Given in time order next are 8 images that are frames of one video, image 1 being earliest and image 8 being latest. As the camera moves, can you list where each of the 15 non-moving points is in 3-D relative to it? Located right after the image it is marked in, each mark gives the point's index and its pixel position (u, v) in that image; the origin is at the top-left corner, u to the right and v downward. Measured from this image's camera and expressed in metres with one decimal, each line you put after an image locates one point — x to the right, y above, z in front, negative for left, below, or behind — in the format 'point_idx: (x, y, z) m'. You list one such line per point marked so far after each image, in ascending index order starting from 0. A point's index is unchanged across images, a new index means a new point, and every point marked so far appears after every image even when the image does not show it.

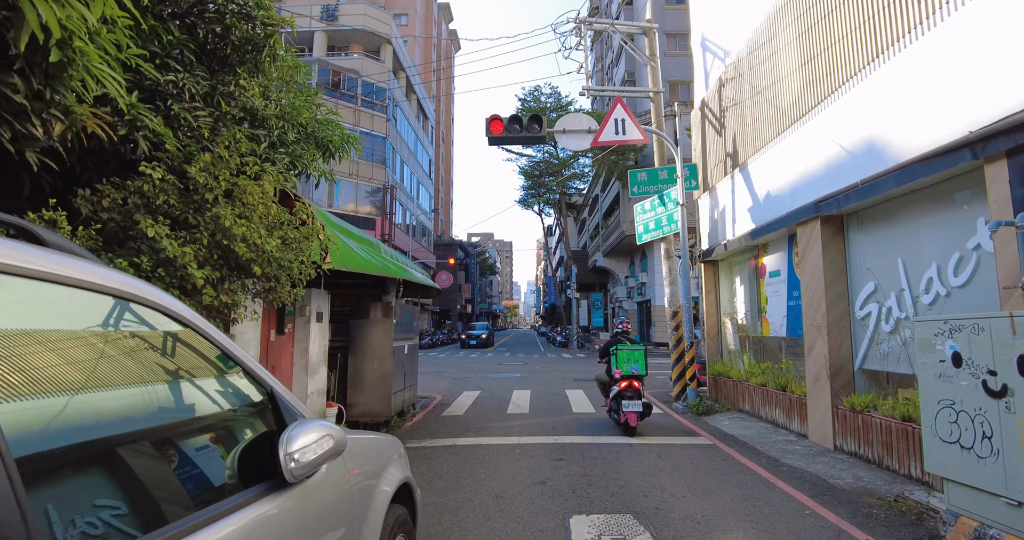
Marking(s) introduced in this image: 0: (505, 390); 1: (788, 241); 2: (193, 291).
0: (-0.2, -3.0, +13.6) m
1: (+4.4, +0.5, +8.6) m
2: (-2.2, -0.1, +3.7) m
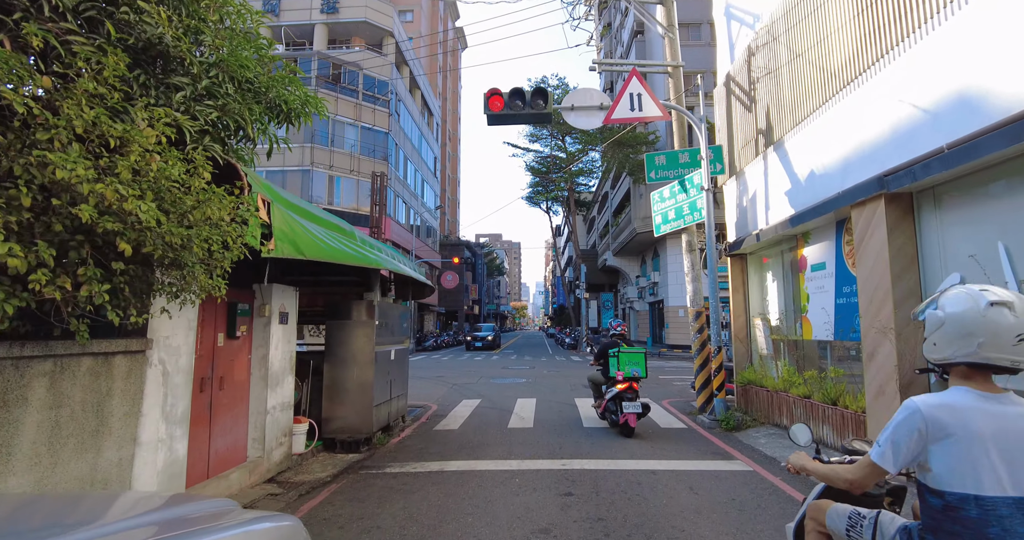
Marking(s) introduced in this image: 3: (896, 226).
0: (-0.1, -3.0, +12.4) m
1: (+4.4, +0.6, +7.3) m
2: (-2.3, 0.0, +2.5) m
3: (+4.1, +0.5, +5.8) m
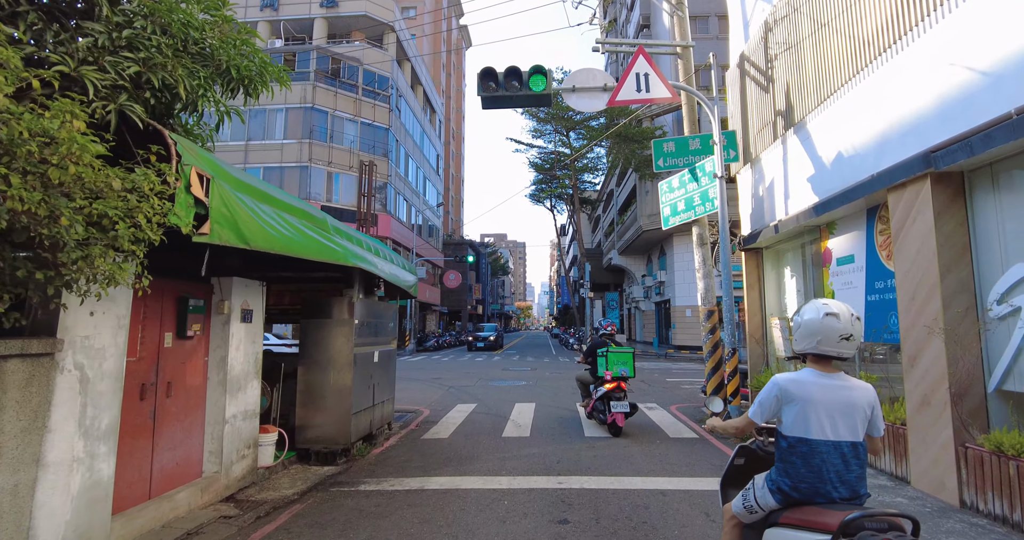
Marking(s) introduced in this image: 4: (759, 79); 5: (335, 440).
0: (-0.1, -2.9, +11.6) m
1: (+4.3, +0.7, +6.5) m
2: (-2.4, +0.1, +1.8) m
3: (+4.0, +0.6, +5.0) m
4: (+4.1, +3.2, +9.1) m
5: (-2.4, -2.2, +7.1) m
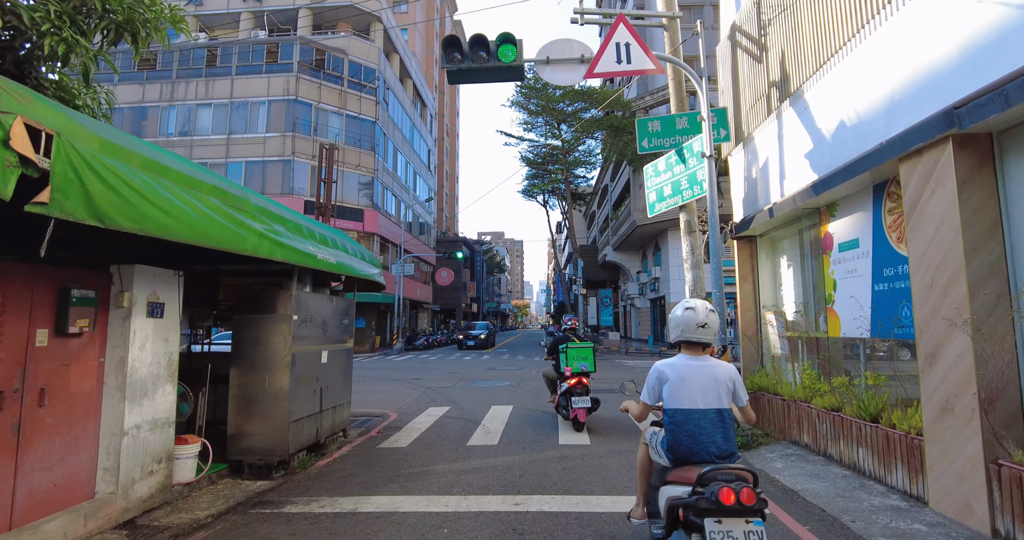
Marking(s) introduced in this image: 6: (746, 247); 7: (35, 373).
0: (-0.6, -2.7, +10.8) m
1: (+3.8, +0.8, +5.7) m
2: (-2.9, +0.2, +1.0) m
3: (+3.5, +0.7, +4.2) m
4: (+3.7, +3.4, +8.3) m
5: (-2.8, -2.1, +6.3) m
6: (+3.8, +0.4, +8.9) m
7: (-3.7, -0.8, +4.2) m
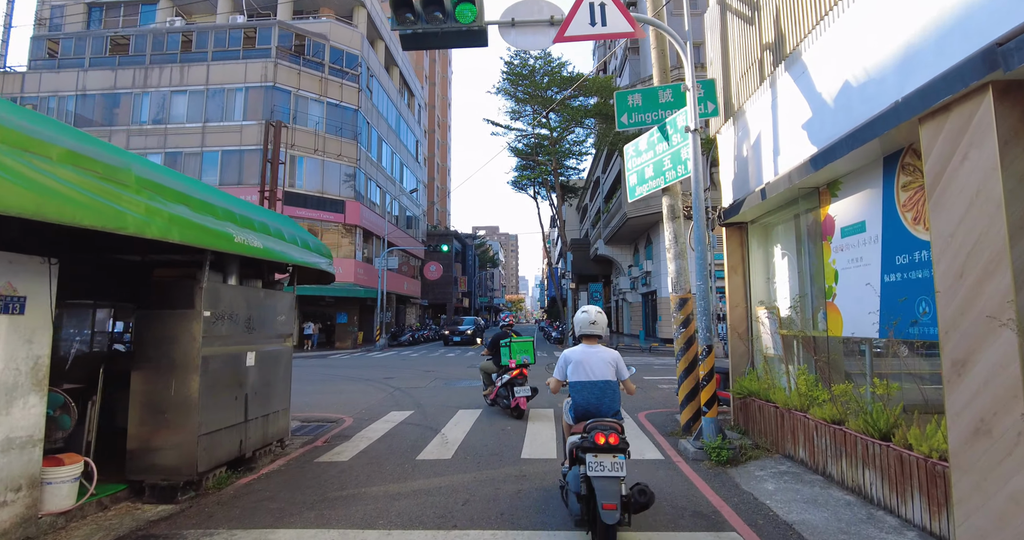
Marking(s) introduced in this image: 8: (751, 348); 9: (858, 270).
0: (-1.2, -2.6, +9.9) m
1: (+3.3, +0.9, +4.8) m
2: (-3.4, +0.2, 0.0) m
3: (+3.0, +0.8, +3.2) m
4: (+3.1, +3.5, +7.3) m
5: (-3.3, -2.0, +5.4) m
6: (+3.3, +0.5, +8.0) m
7: (-4.2, -0.7, +3.2) m
8: (+3.4, -1.1, +7.6) m
9: (+3.4, 0.0, +5.2) m
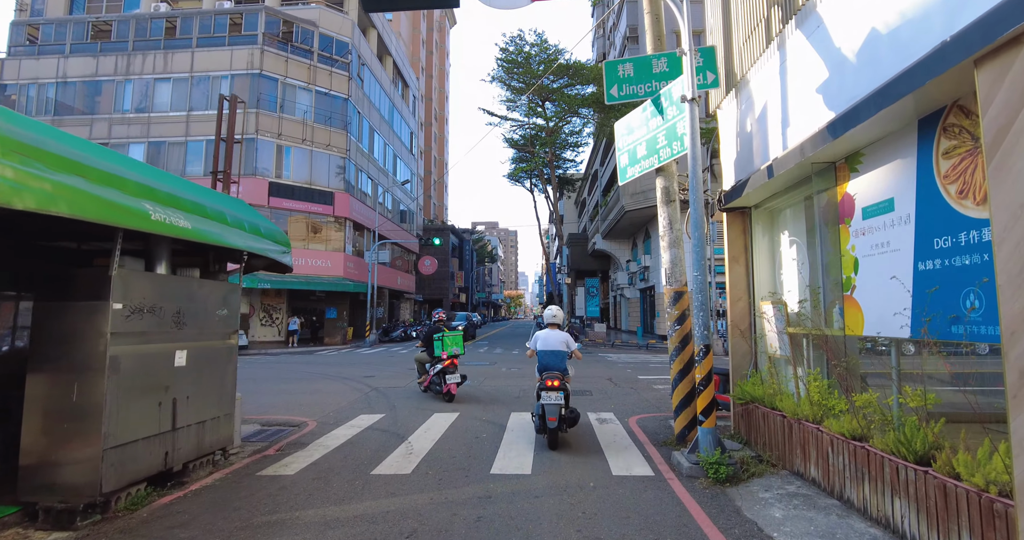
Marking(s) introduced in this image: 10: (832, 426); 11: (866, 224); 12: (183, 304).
0: (-1.5, -2.4, +9.1) m
1: (+3.0, +1.0, +4.0) m
2: (-3.7, +0.3, -0.8) m
3: (+2.7, +0.9, +2.4) m
4: (+2.8, +3.6, +6.5) m
5: (-3.7, -1.9, +4.6) m
6: (+3.0, +0.6, +7.1) m
7: (-4.5, -0.6, +2.4) m
8: (+3.1, -1.0, +6.8) m
9: (+3.0, +0.1, +4.4) m
10: (+2.7, -1.3, +4.5) m
11: (+3.1, +0.4, +4.6) m
12: (-3.4, -0.4, +5.6) m
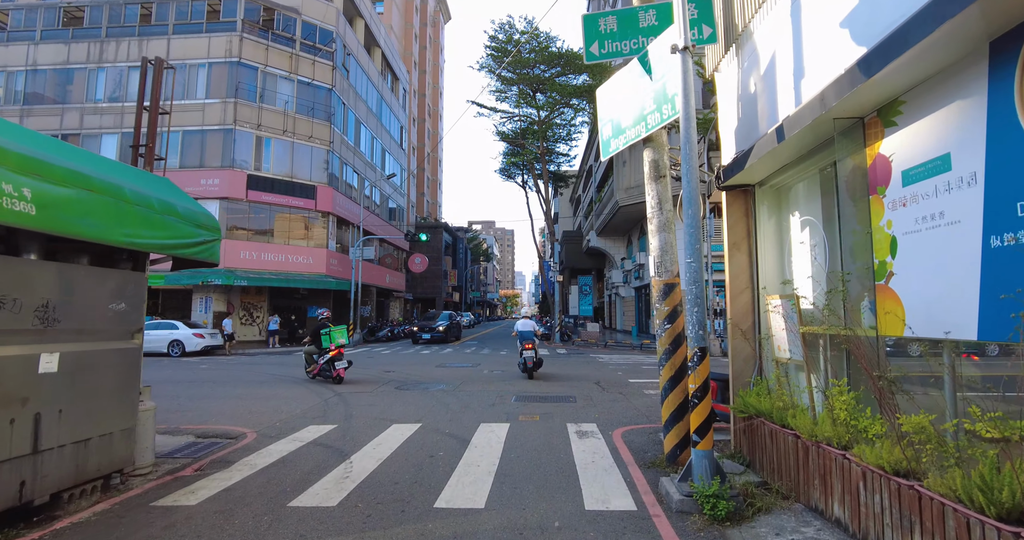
0: (-1.9, -2.3, +8.0) m
1: (+2.6, +1.2, +2.9) m
2: (-4.1, +0.5, -1.9) m
3: (+2.3, +1.0, +1.4) m
4: (+2.4, +3.8, +5.4) m
5: (-4.1, -1.7, +3.5) m
6: (+2.6, +0.8, +6.1) m
7: (-4.9, -0.4, +1.3) m
8: (+2.6, -0.8, +5.8) m
9: (+2.6, +0.2, +3.3) m
10: (+2.2, -1.2, +3.4) m
11: (+2.6, +0.5, +3.6) m
12: (-3.9, -0.2, +4.6) m
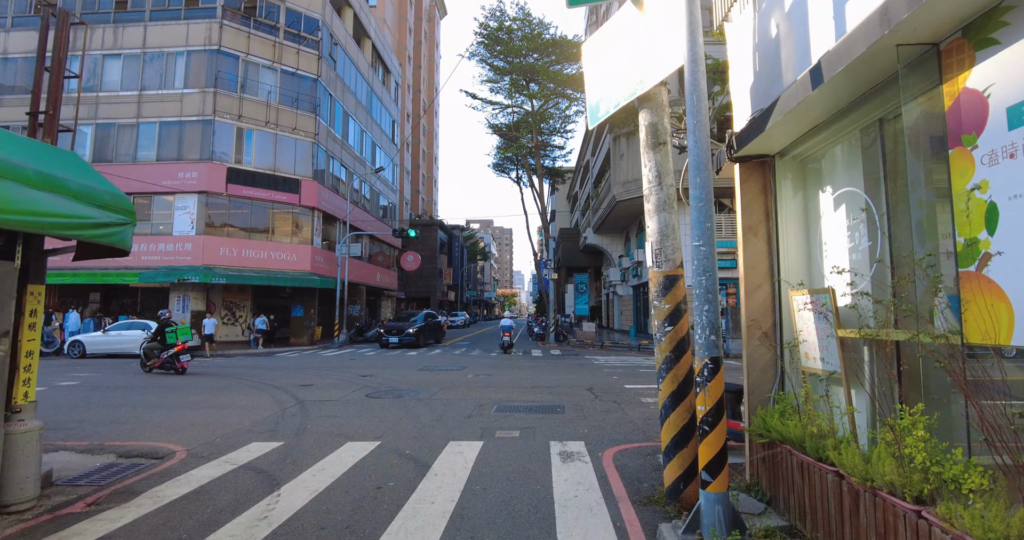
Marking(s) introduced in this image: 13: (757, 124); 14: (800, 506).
0: (-2.2, -2.2, +6.9) m
1: (+2.3, +1.2, +1.8) m
2: (-4.4, +0.6, -3.0) m
3: (+2.0, +1.1, +0.3) m
4: (+2.1, +3.9, +4.3) m
5: (-4.4, -1.6, +2.4) m
6: (+2.2, +0.9, +5.0) m
7: (-5.2, -0.4, +0.2) m
8: (+2.3, -0.8, +4.7) m
9: (+2.3, +0.3, +2.2) m
10: (+1.9, -1.1, +2.3) m
11: (+2.3, +0.6, +2.5) m
12: (-4.2, -0.1, +3.4) m
13: (+2.0, +1.2, +4.5) m
14: (+1.9, -1.6, +3.7) m
